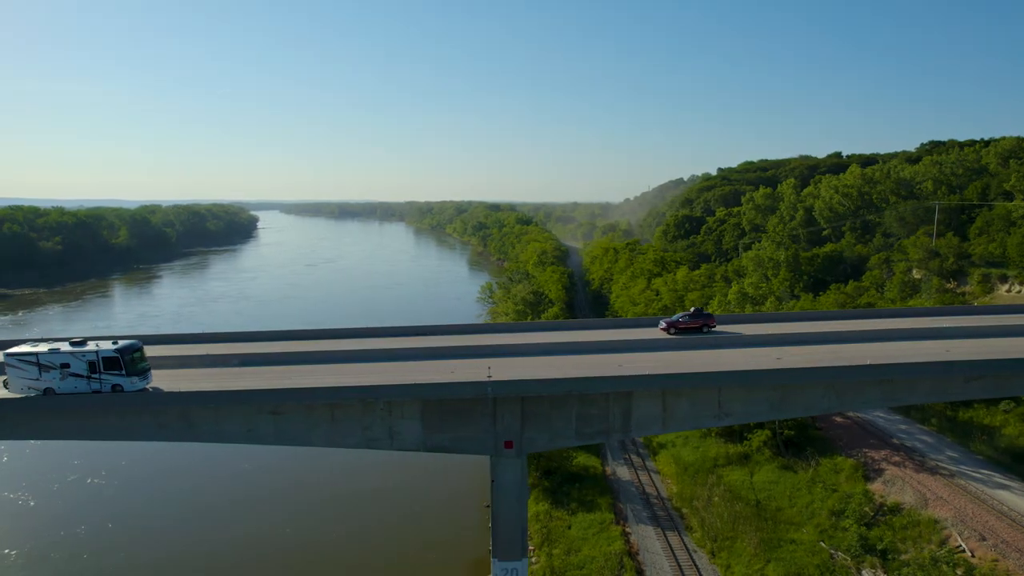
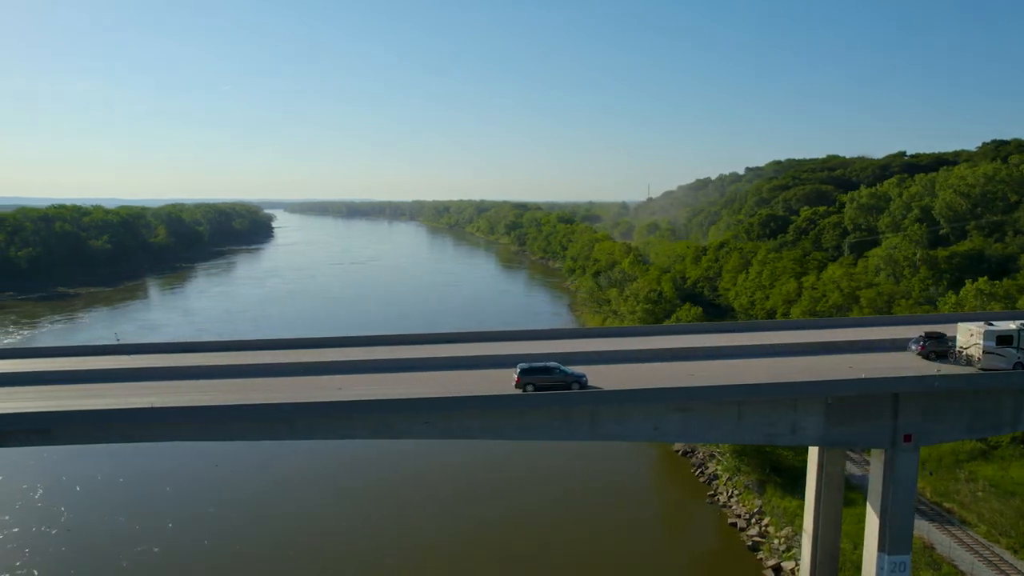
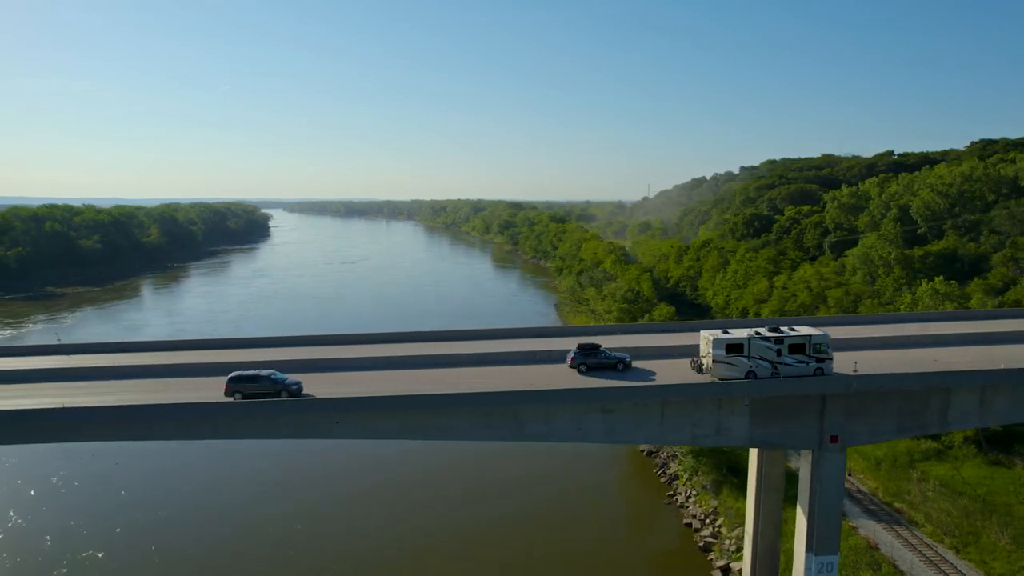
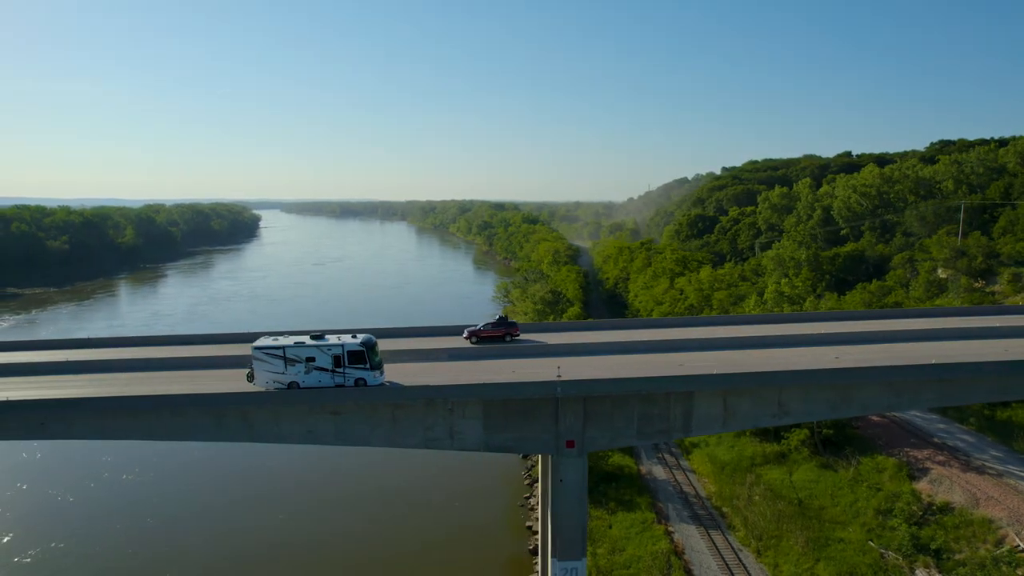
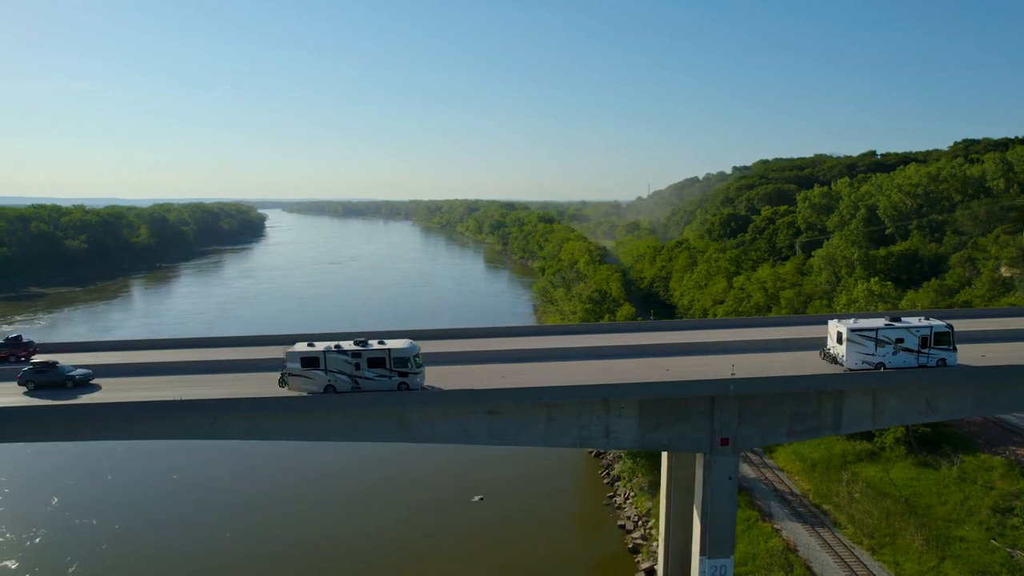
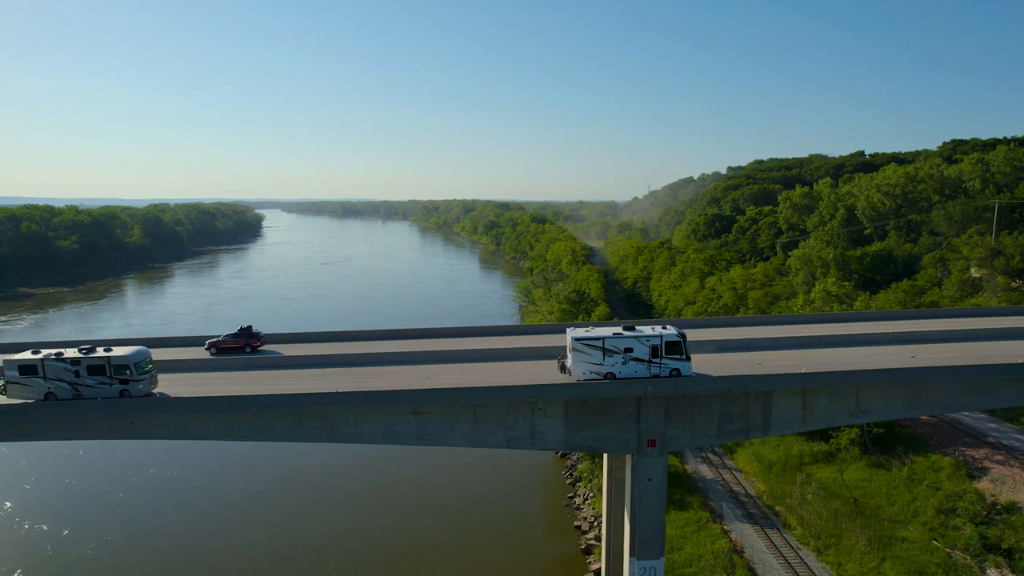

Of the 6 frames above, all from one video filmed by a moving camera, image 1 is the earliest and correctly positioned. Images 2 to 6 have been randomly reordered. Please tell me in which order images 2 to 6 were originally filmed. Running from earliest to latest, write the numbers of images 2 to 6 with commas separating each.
4, 6, 5, 3, 2
